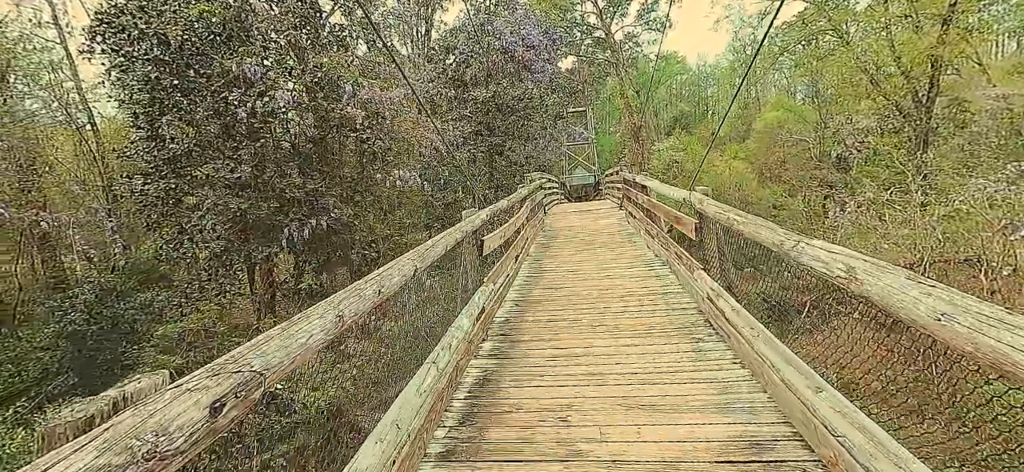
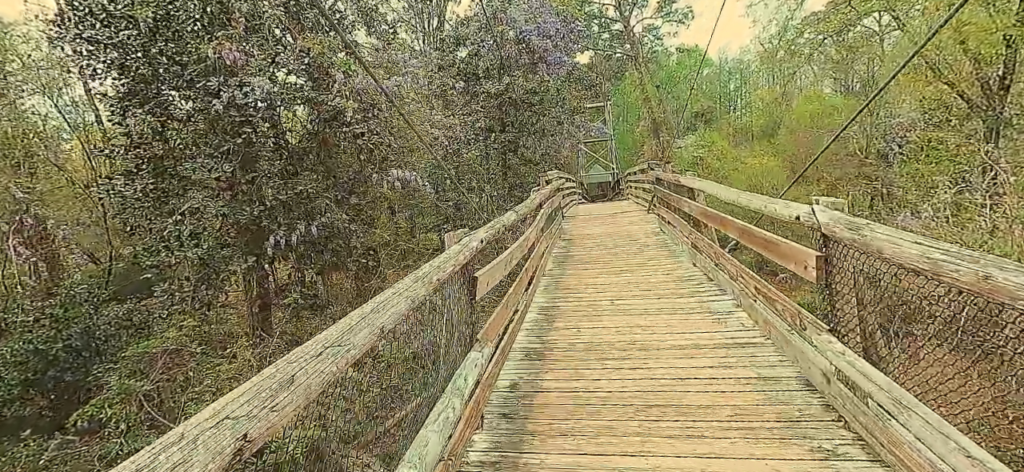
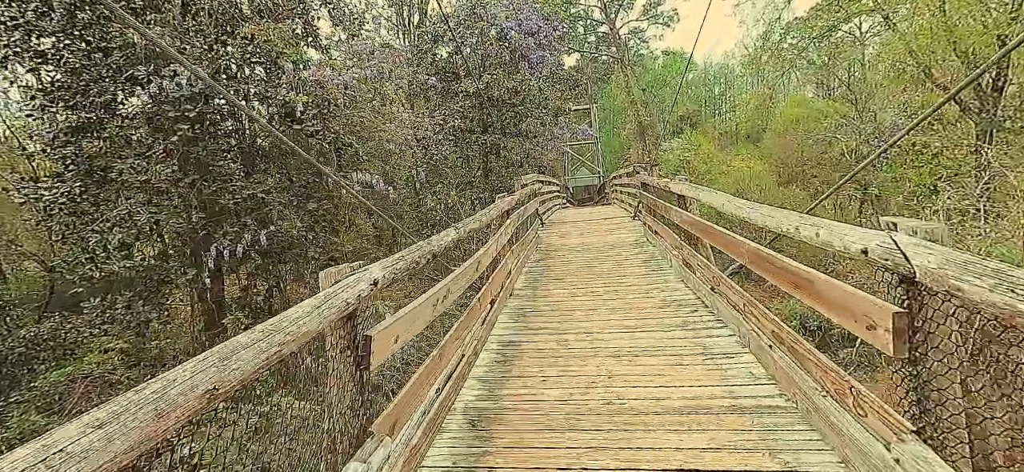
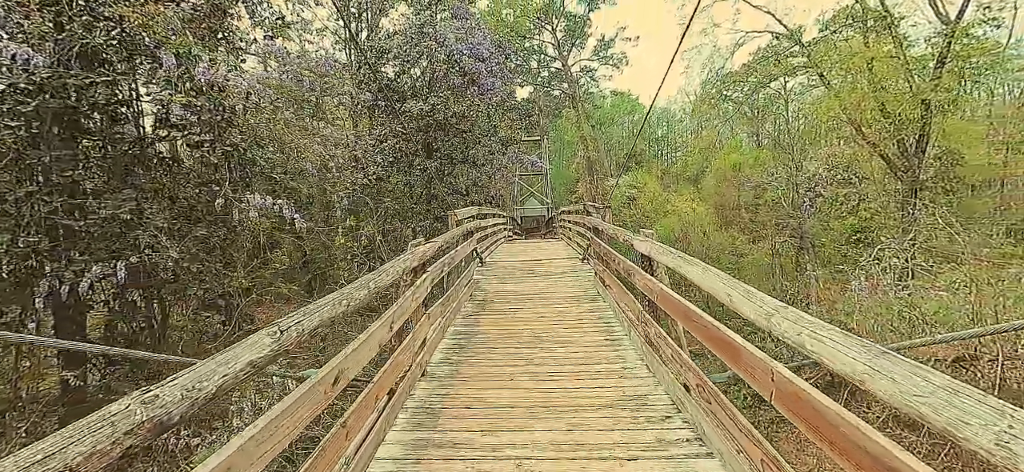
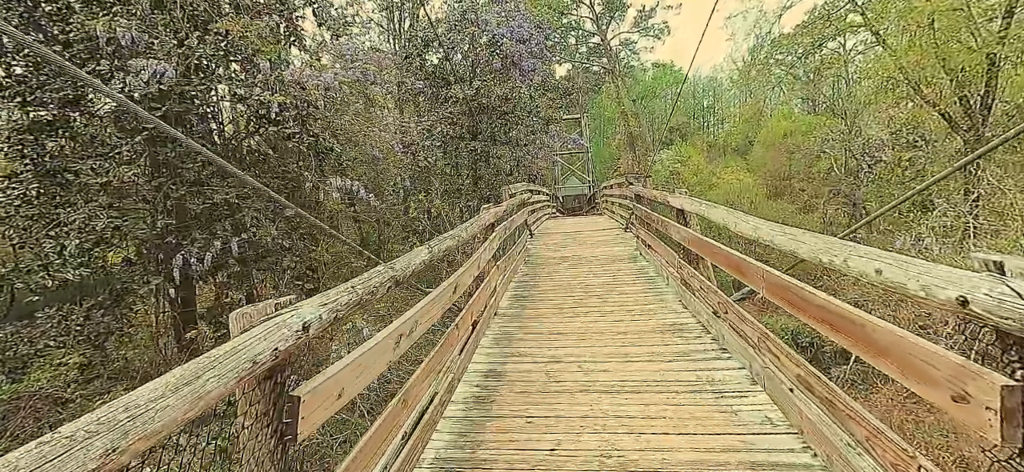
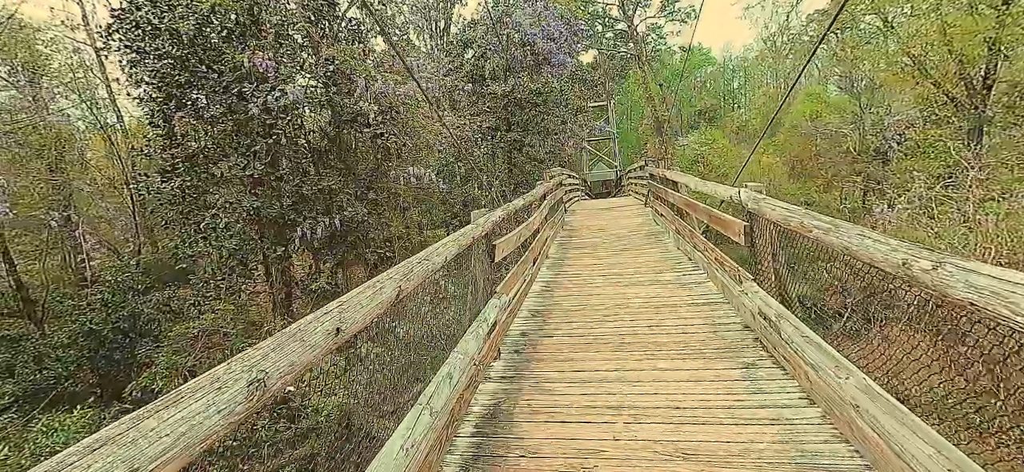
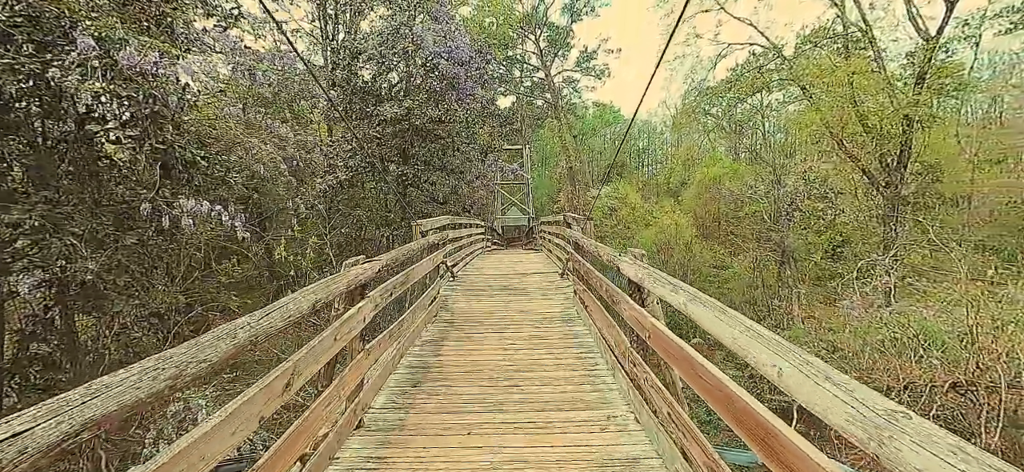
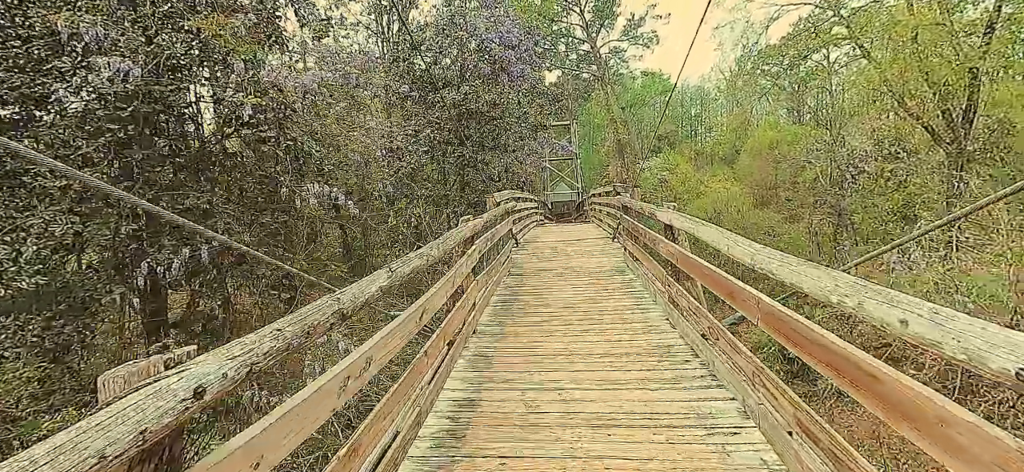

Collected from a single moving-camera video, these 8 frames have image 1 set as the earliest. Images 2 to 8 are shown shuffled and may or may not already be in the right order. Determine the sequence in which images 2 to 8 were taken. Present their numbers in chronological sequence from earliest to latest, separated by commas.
6, 2, 3, 5, 8, 4, 7
